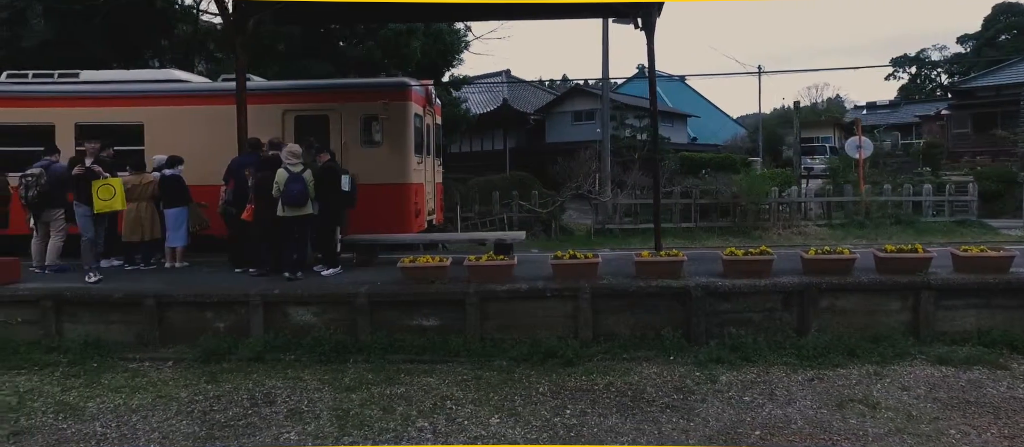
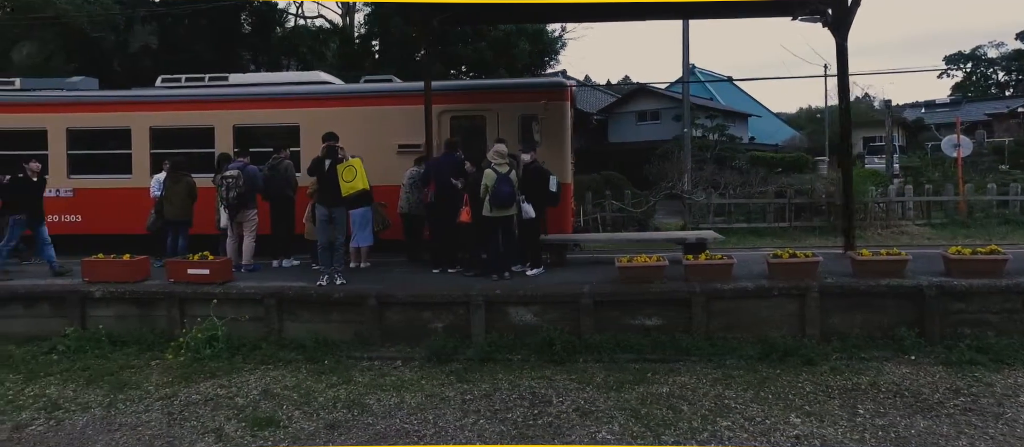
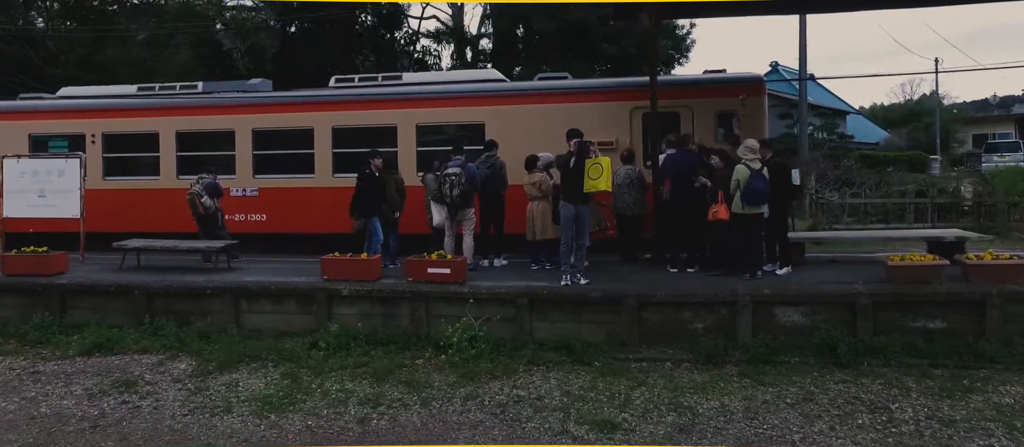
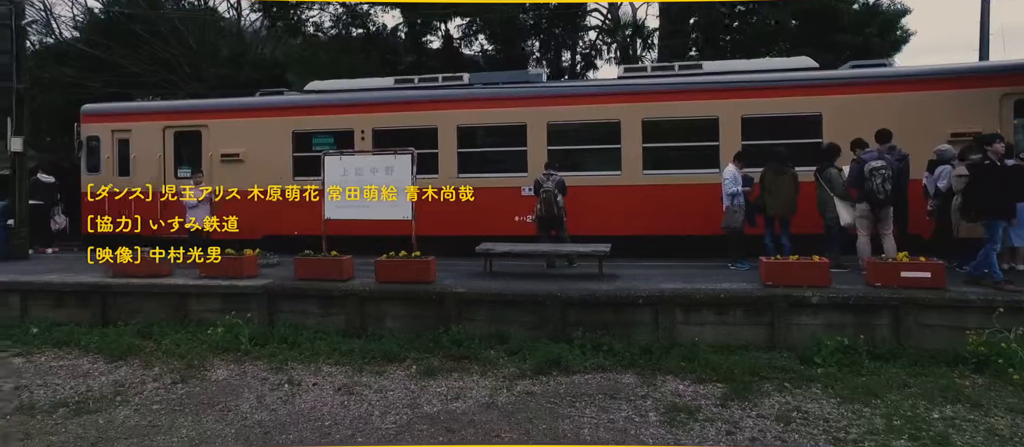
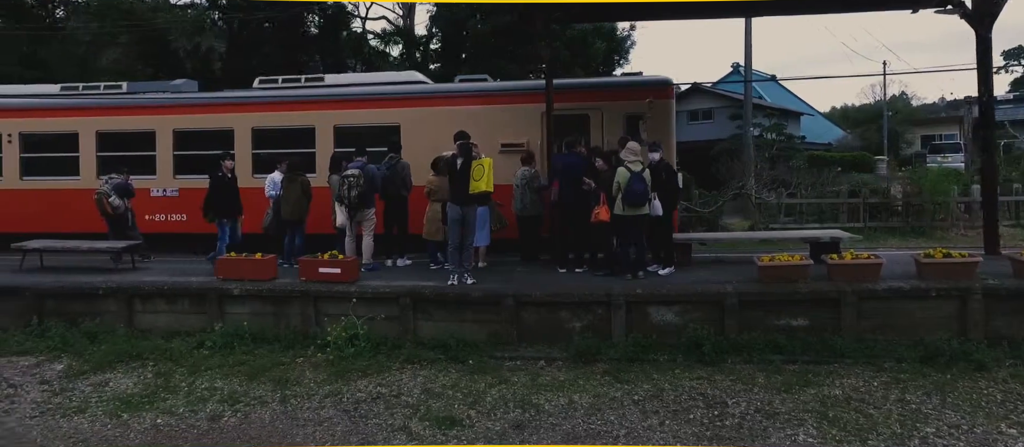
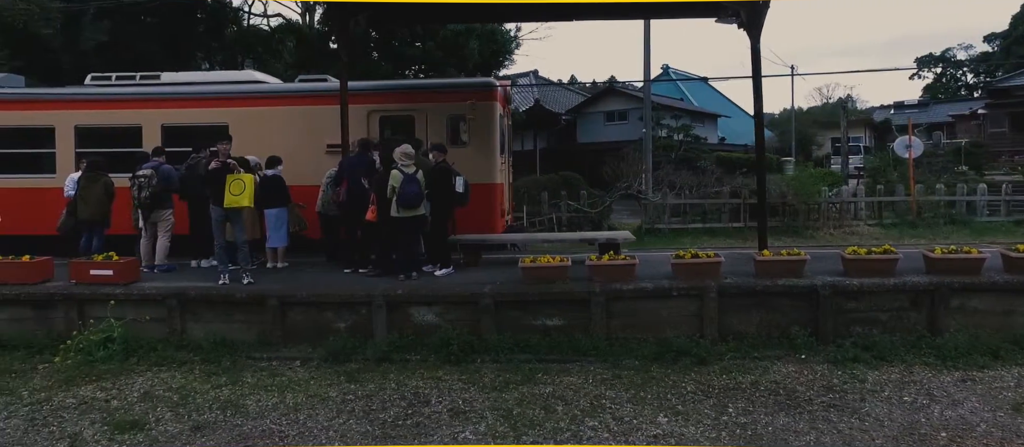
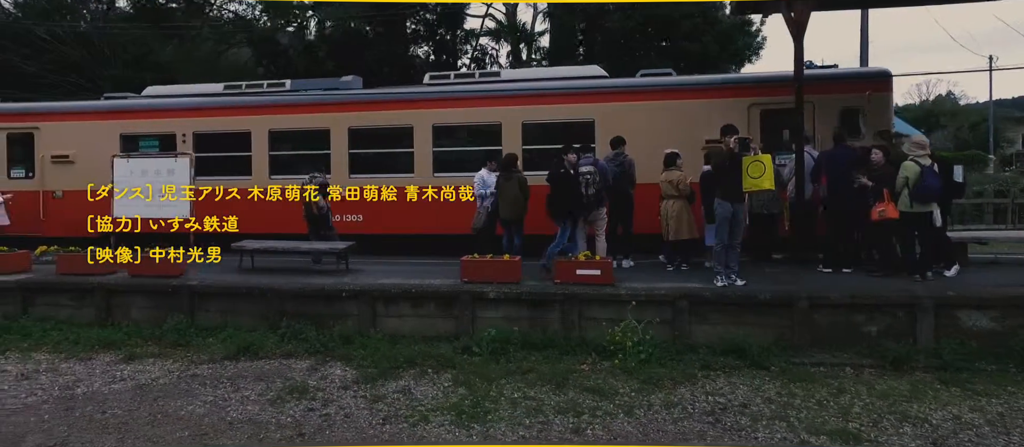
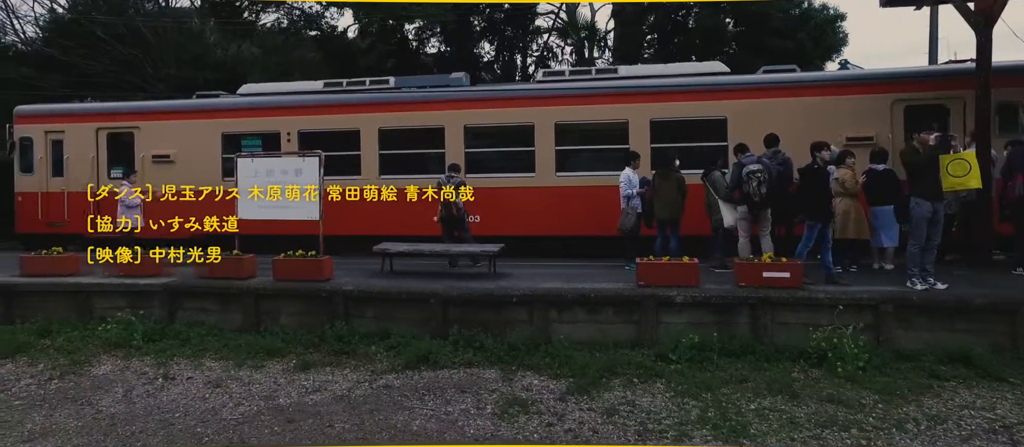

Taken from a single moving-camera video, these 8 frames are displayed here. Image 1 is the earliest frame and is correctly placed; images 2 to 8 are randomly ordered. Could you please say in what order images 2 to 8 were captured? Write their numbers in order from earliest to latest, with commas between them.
6, 2, 5, 3, 7, 8, 4
